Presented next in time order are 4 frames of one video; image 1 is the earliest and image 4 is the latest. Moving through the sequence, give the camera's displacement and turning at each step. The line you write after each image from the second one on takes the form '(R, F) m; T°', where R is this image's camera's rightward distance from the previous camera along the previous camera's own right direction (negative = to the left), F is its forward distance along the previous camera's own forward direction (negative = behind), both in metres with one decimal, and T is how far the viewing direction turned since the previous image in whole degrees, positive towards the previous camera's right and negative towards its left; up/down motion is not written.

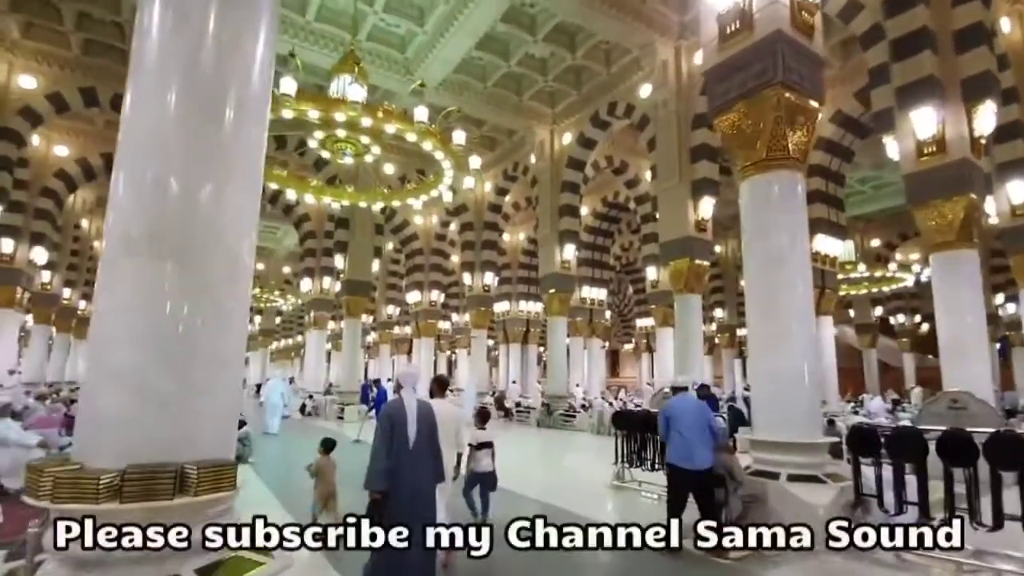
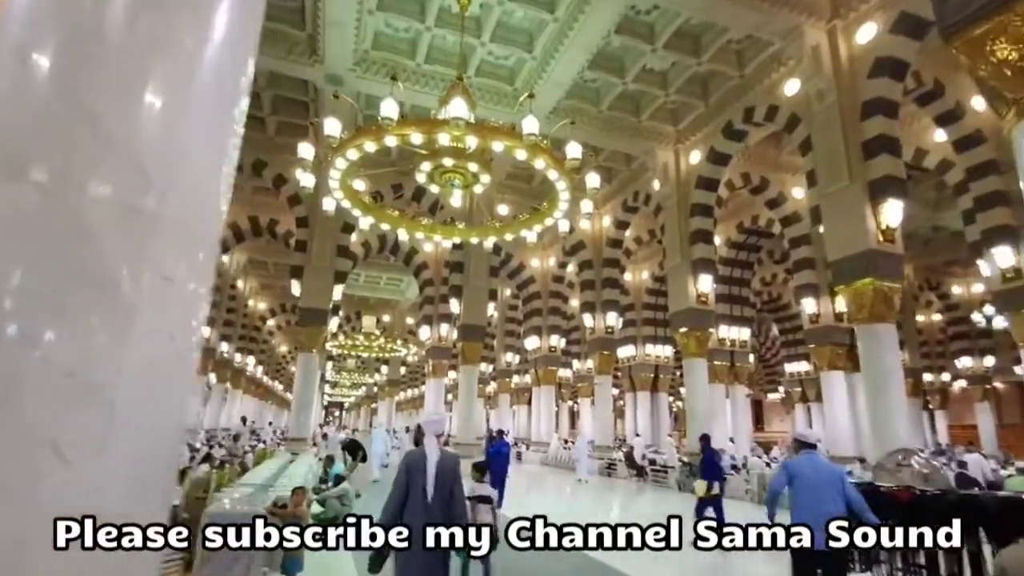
(-0.2, +1.2) m; -13°
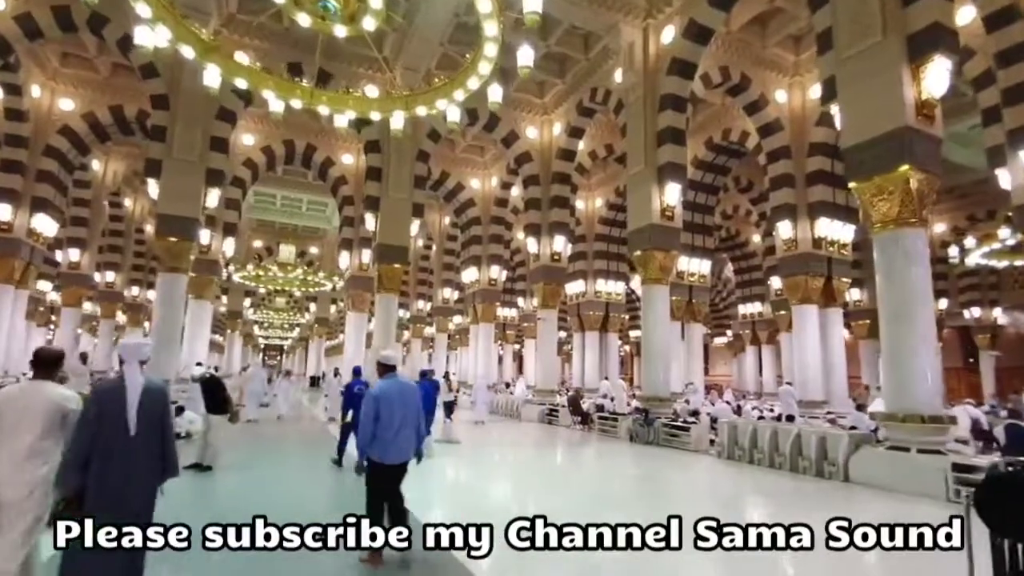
(+0.6, +2.3) m; +5°
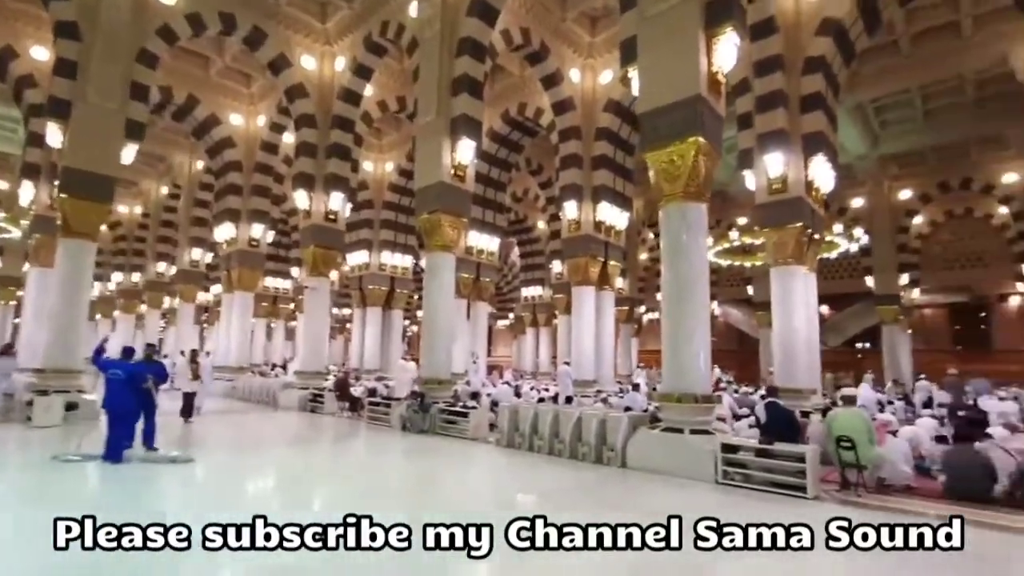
(+0.5, +1.3) m; +22°
